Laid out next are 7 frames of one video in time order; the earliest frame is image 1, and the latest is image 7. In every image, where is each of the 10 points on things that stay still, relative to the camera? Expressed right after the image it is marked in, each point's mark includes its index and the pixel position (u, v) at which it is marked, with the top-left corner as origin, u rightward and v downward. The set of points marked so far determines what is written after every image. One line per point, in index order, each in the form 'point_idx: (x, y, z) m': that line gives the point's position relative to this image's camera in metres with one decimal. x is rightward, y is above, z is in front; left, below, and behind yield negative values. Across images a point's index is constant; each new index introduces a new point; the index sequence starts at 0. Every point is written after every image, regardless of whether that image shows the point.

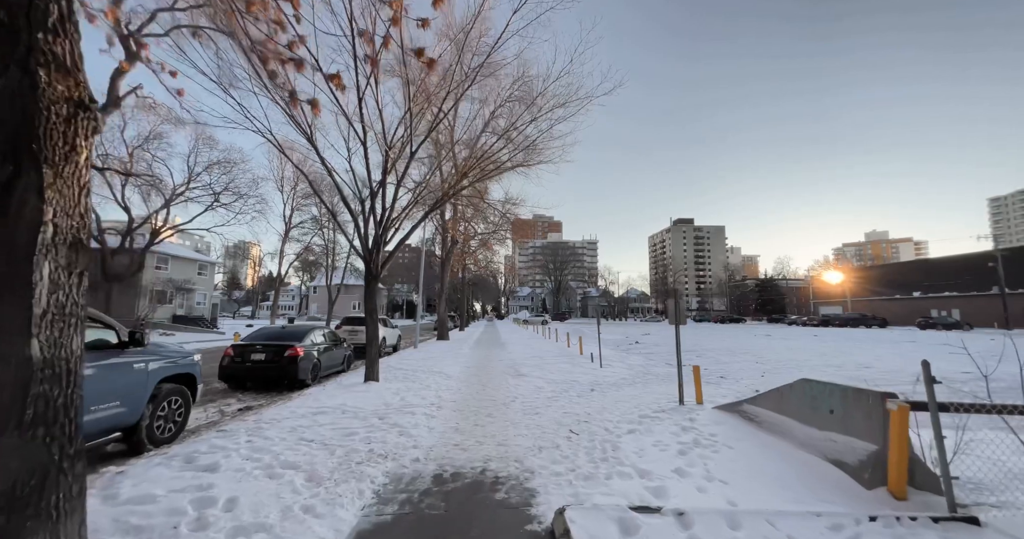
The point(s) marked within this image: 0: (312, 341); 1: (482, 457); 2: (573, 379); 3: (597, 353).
0: (-4.8, -1.7, +9.4) m
1: (-0.3, -2.0, +4.1) m
2: (+1.4, -2.5, +8.8) m
3: (+2.9, -2.9, +13.4) m
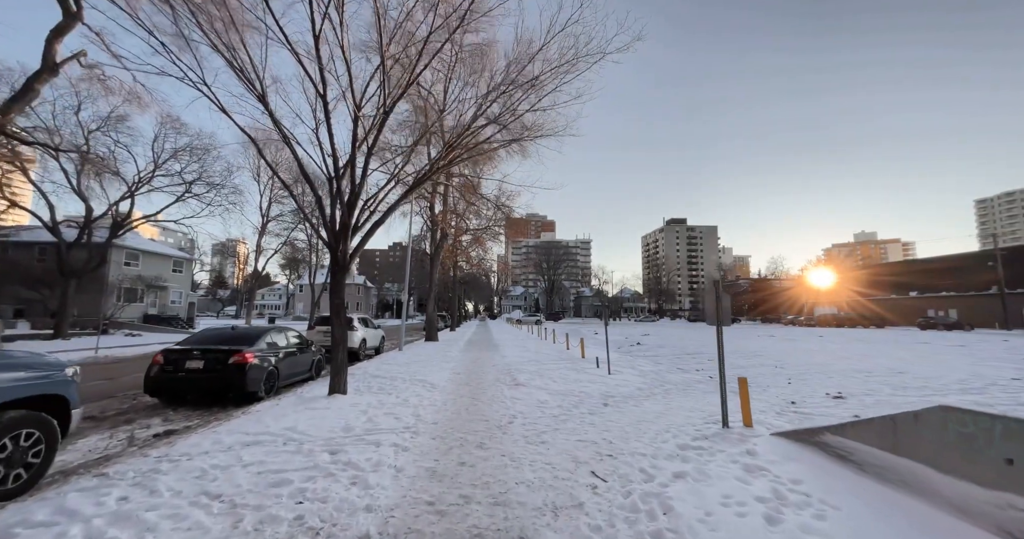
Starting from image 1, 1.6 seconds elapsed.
0: (-4.9, -1.5, +7.8) m
1: (-0.3, -1.8, +2.7) m
2: (+1.3, -2.3, +7.4) m
3: (+2.8, -2.7, +12.0) m
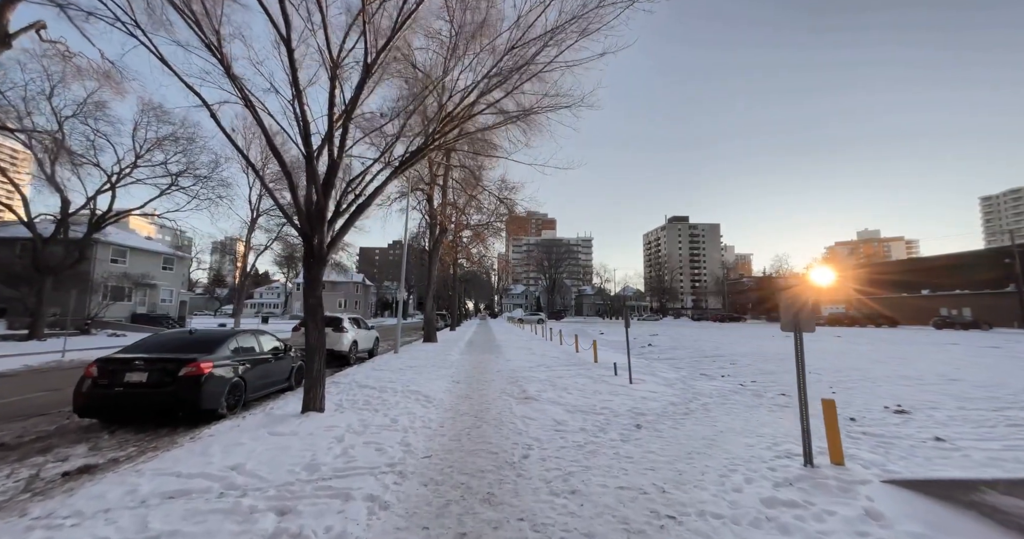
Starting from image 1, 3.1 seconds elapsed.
0: (-4.7, -1.4, +6.6) m
1: (-0.1, -1.7, +1.5) m
2: (+1.5, -2.2, +6.2) m
3: (+2.9, -2.6, +10.8) m
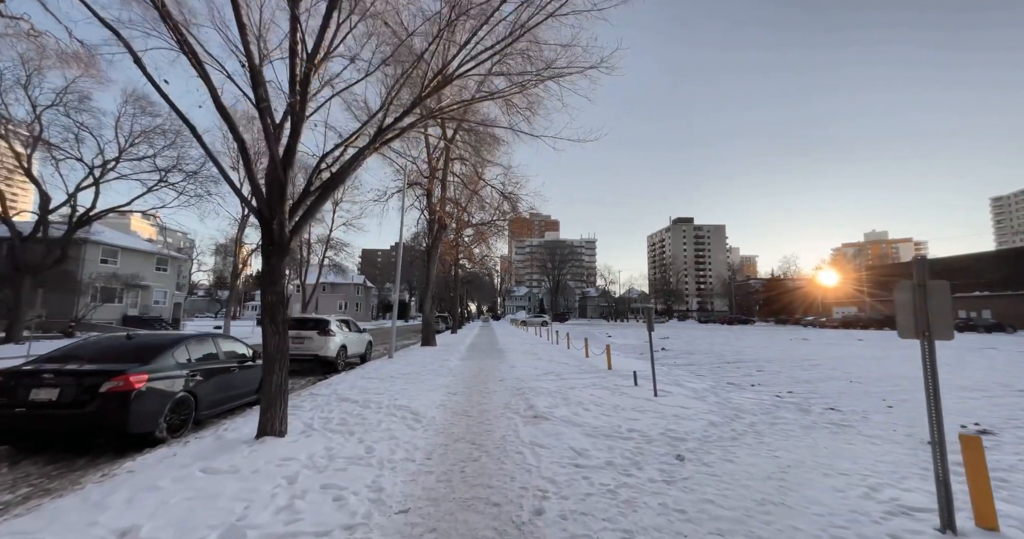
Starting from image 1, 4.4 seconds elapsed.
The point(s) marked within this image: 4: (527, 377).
0: (-4.6, -1.3, +5.5) m
1: (-0.1, -1.5, +0.3) m
2: (+1.5, -2.1, +5.1) m
3: (+3.0, -2.5, +9.6) m
4: (+0.4, -2.5, +8.9) m
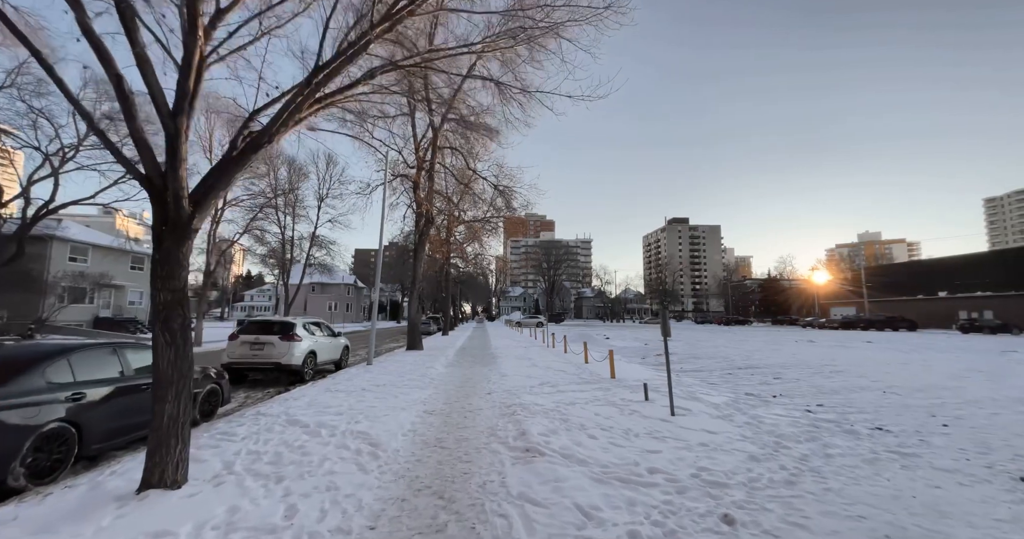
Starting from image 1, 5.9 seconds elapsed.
0: (-4.8, -1.2, +4.2) m
1: (-0.2, -1.4, -0.9) m
2: (+1.4, -2.0, +3.8) m
3: (+2.8, -2.4, +8.4) m
4: (+0.1, -2.4, +7.7) m
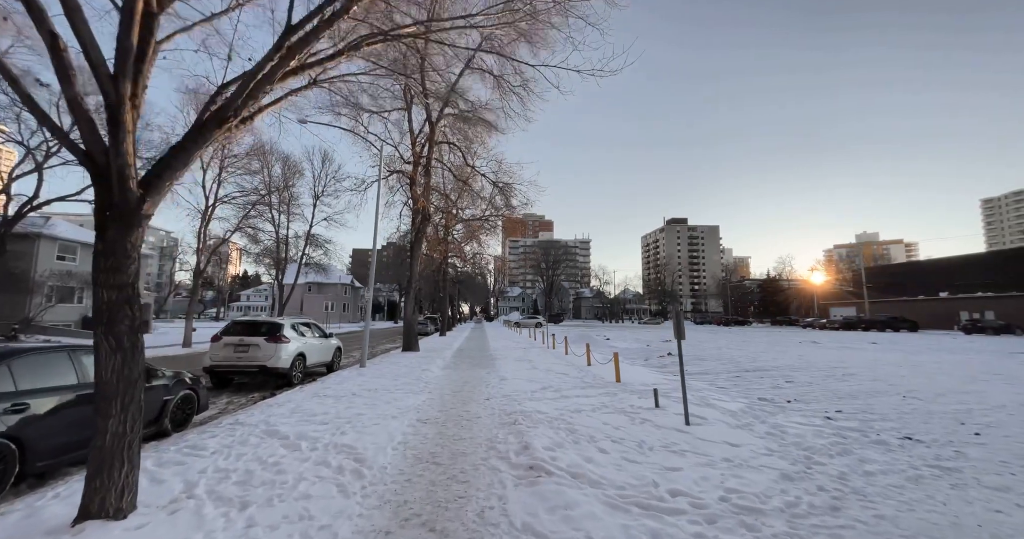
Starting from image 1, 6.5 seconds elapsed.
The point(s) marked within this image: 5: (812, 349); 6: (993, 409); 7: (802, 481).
0: (-4.8, -1.1, +3.7) m
1: (-0.2, -1.4, -1.4) m
2: (+1.4, -1.9, +3.4) m
3: (+2.8, -2.3, +7.9) m
4: (+0.2, -2.3, +7.2) m
5: (+14.5, -3.8, +18.9) m
6: (+9.2, -2.6, +7.5) m
7: (+2.8, -2.0, +3.7) m
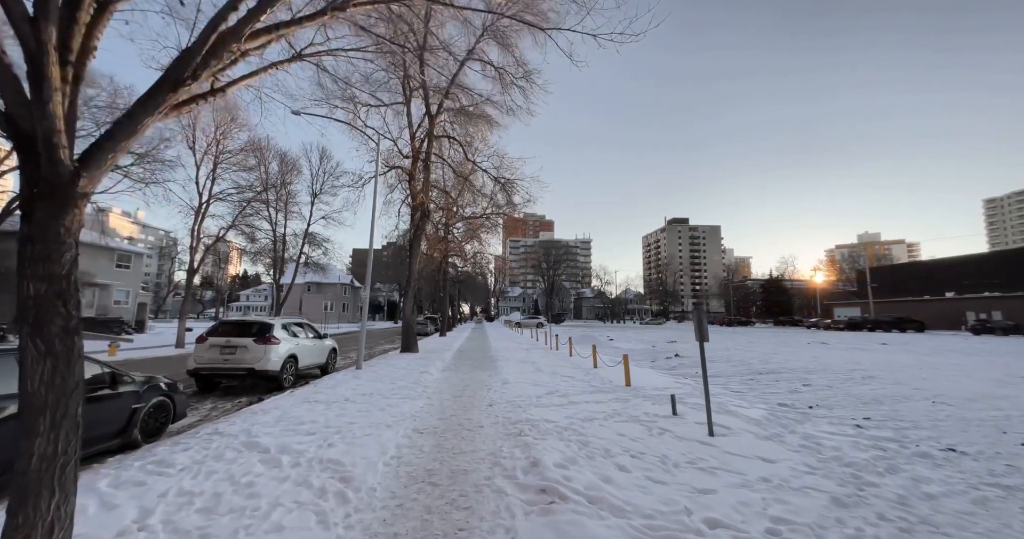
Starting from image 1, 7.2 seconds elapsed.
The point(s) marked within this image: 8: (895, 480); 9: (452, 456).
0: (-4.7, -1.0, +3.2) m
1: (-0.1, -1.3, -1.9) m
2: (+1.5, -1.9, +2.8) m
3: (+2.9, -2.3, +7.4) m
4: (+0.2, -2.3, +6.7) m
5: (+14.6, -3.8, +18.4) m
6: (+9.3, -2.6, +7.0) m
7: (+2.8, -1.9, +3.2) m
8: (+3.8, -2.1, +3.9) m
9: (-0.7, -2.0, +4.3) m
